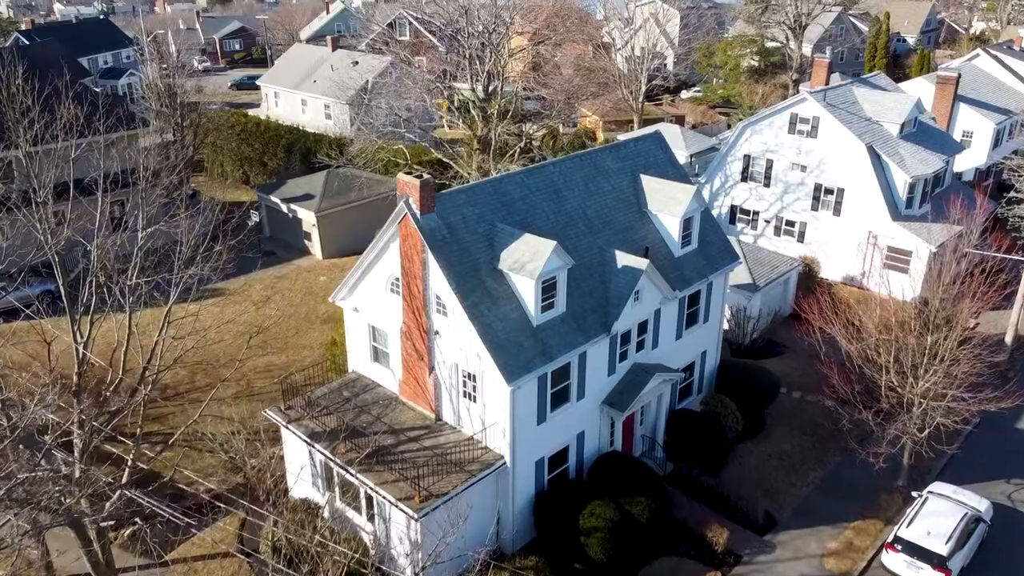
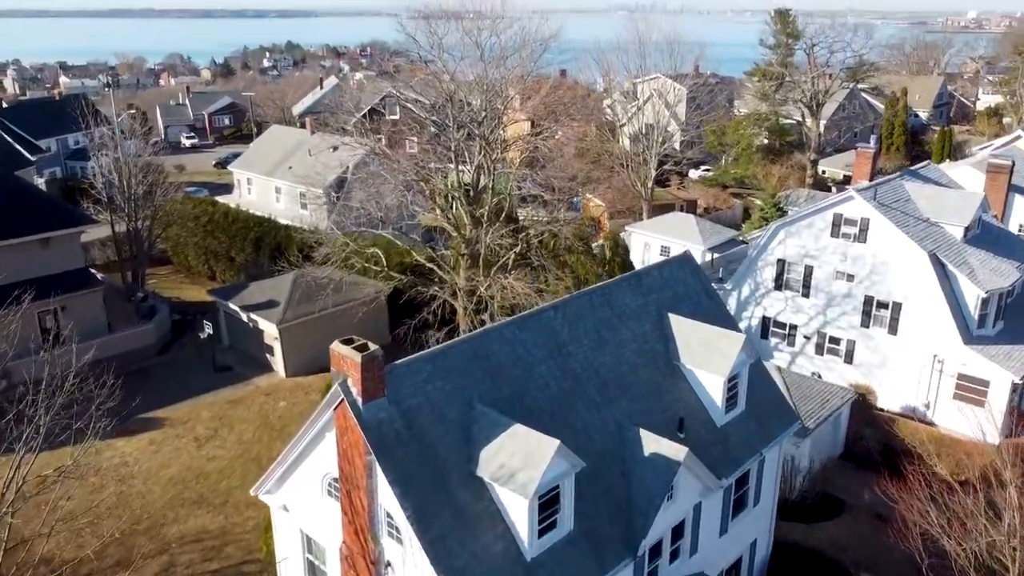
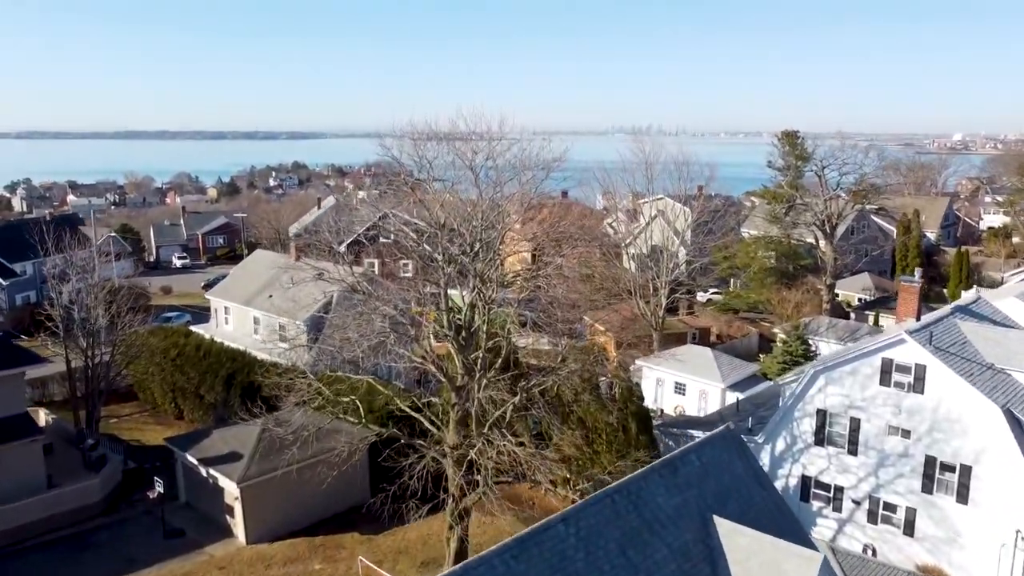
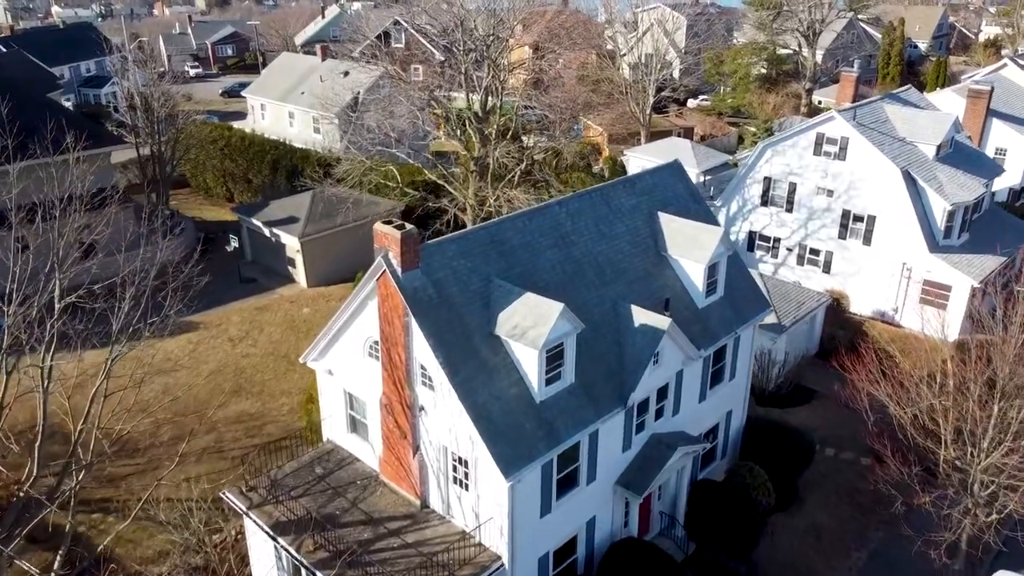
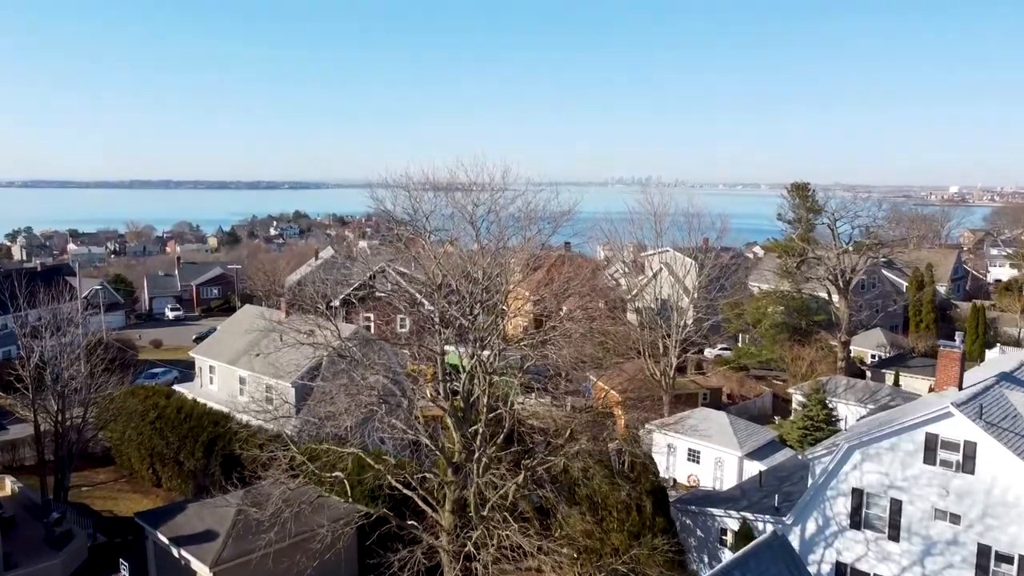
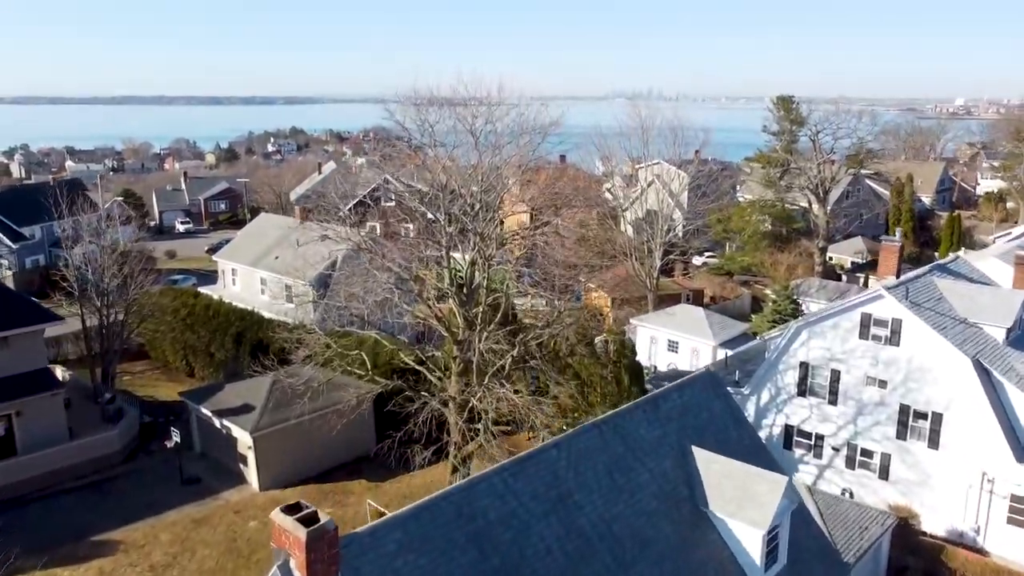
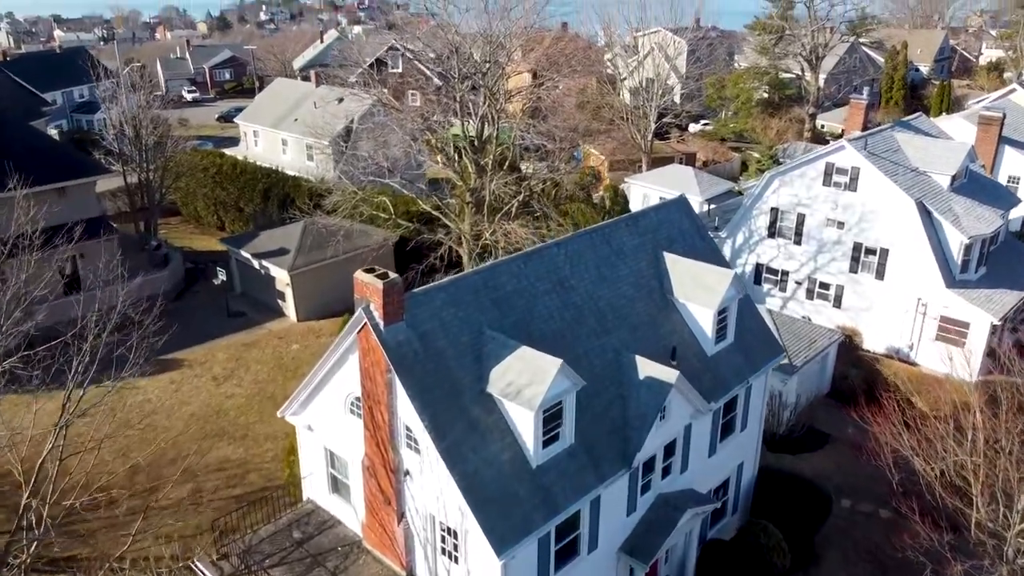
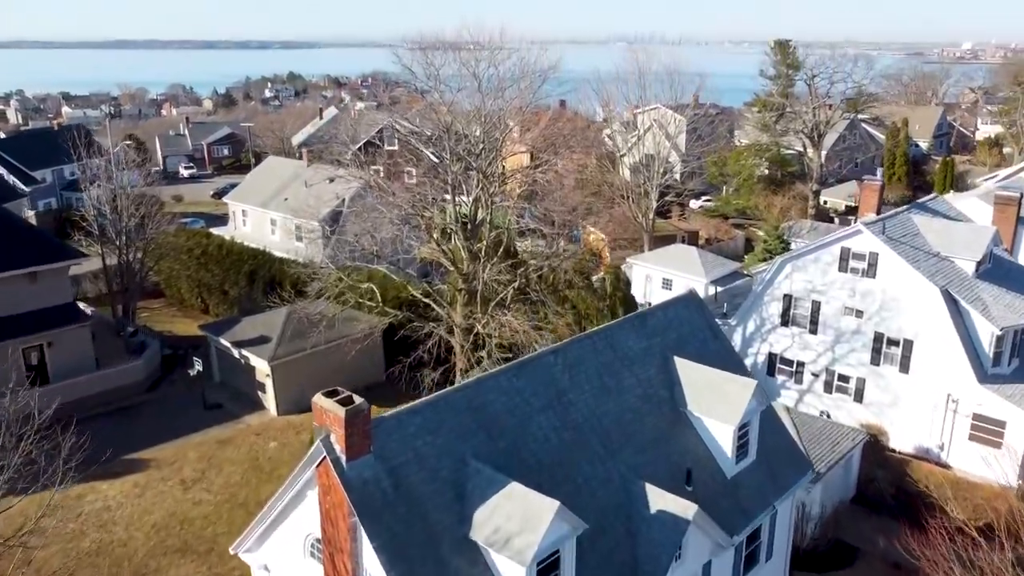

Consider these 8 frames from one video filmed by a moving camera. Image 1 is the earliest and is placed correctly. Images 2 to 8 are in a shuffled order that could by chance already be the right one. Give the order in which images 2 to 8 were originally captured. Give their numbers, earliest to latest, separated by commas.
4, 7, 2, 8, 6, 3, 5
